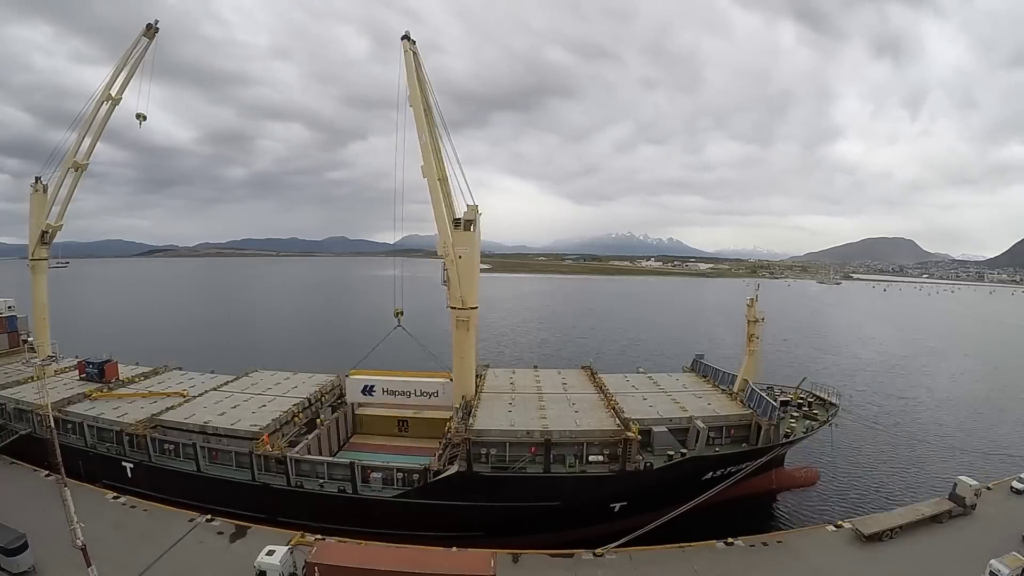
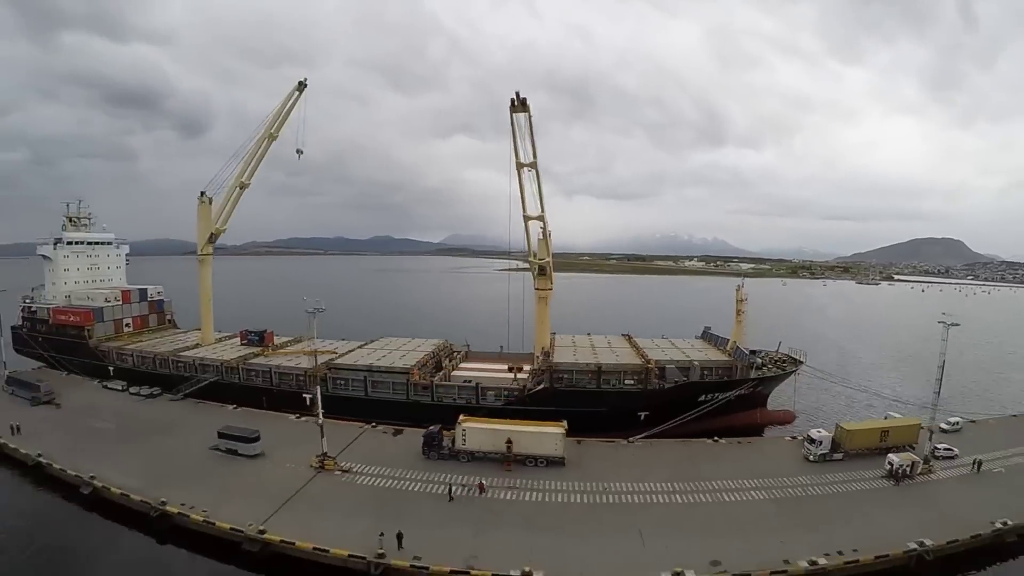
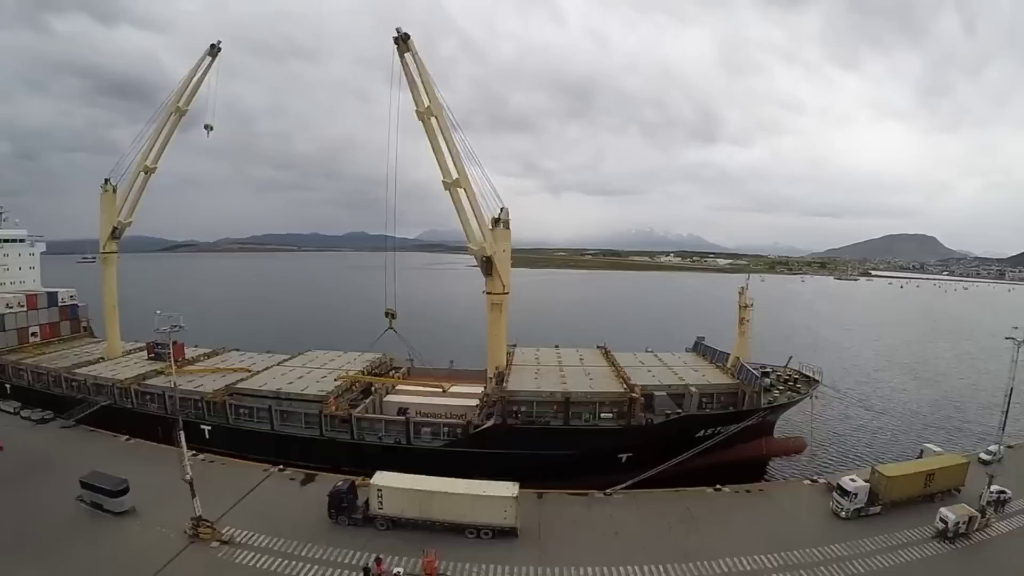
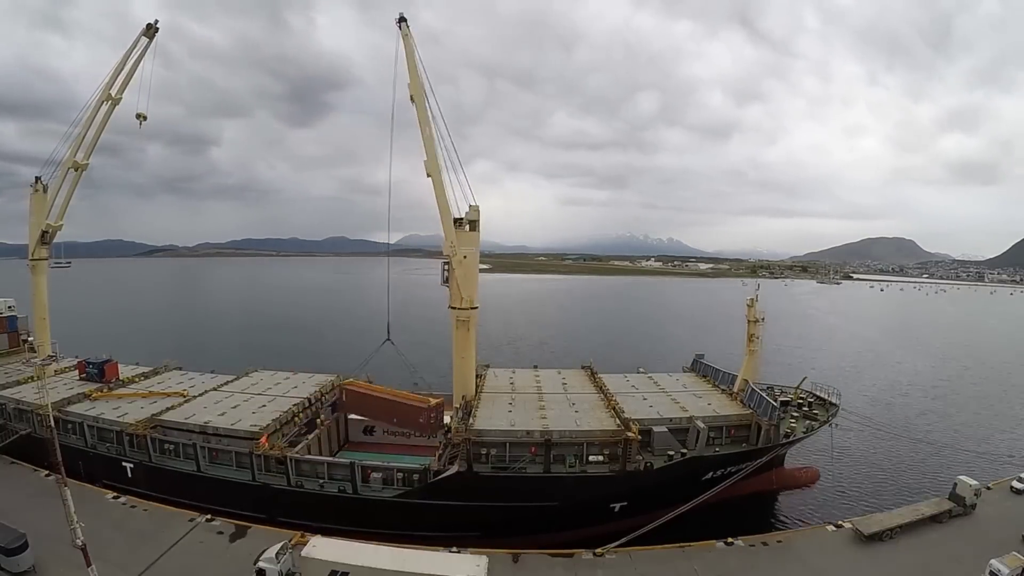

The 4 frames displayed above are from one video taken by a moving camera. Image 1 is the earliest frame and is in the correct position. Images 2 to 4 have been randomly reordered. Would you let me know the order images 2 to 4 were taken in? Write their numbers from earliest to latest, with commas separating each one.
4, 3, 2
